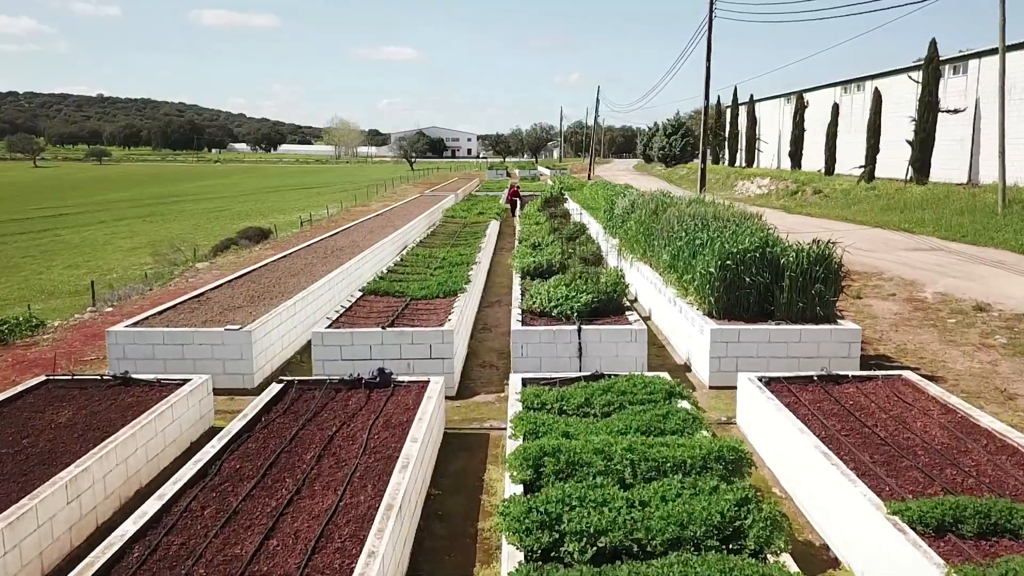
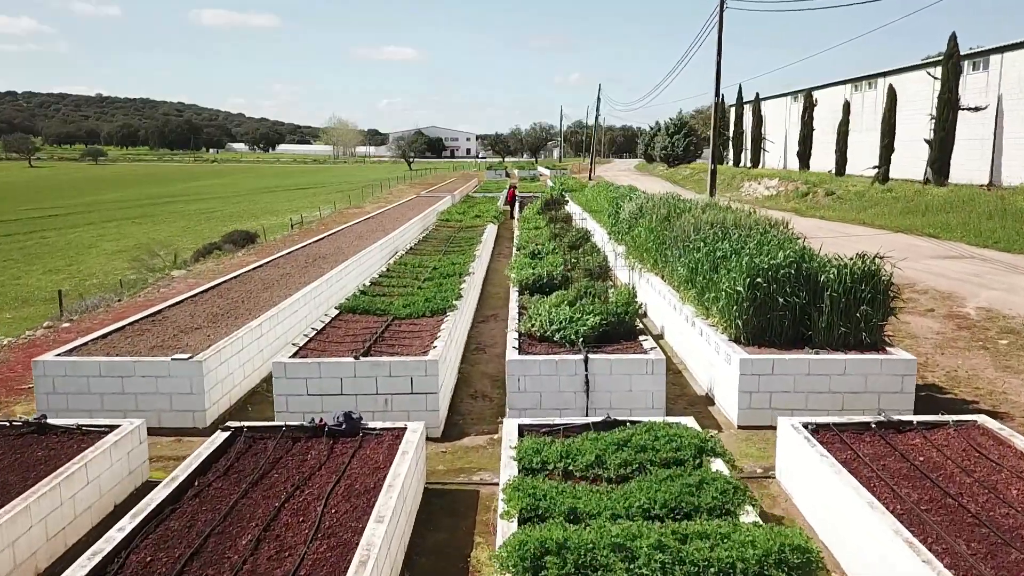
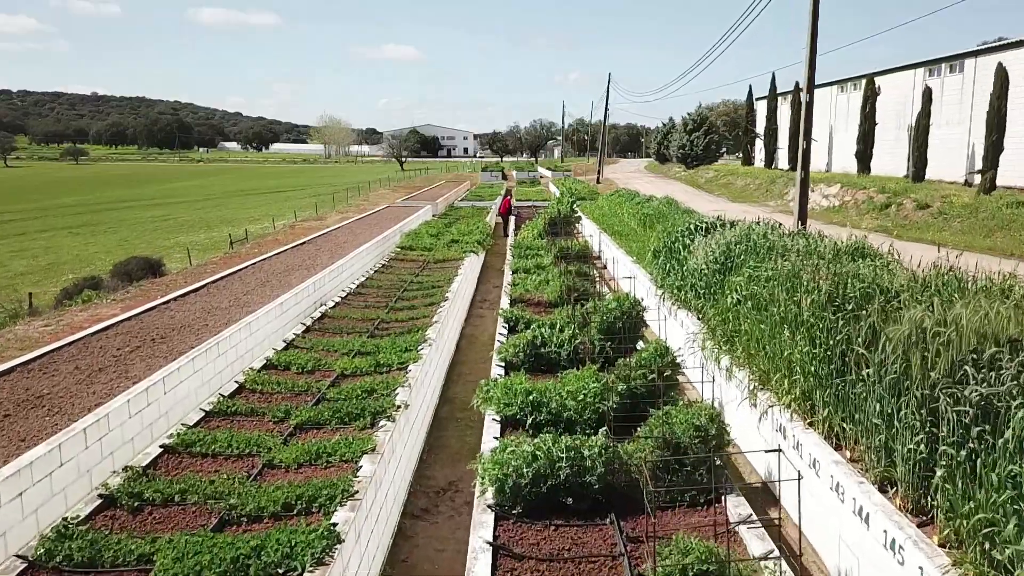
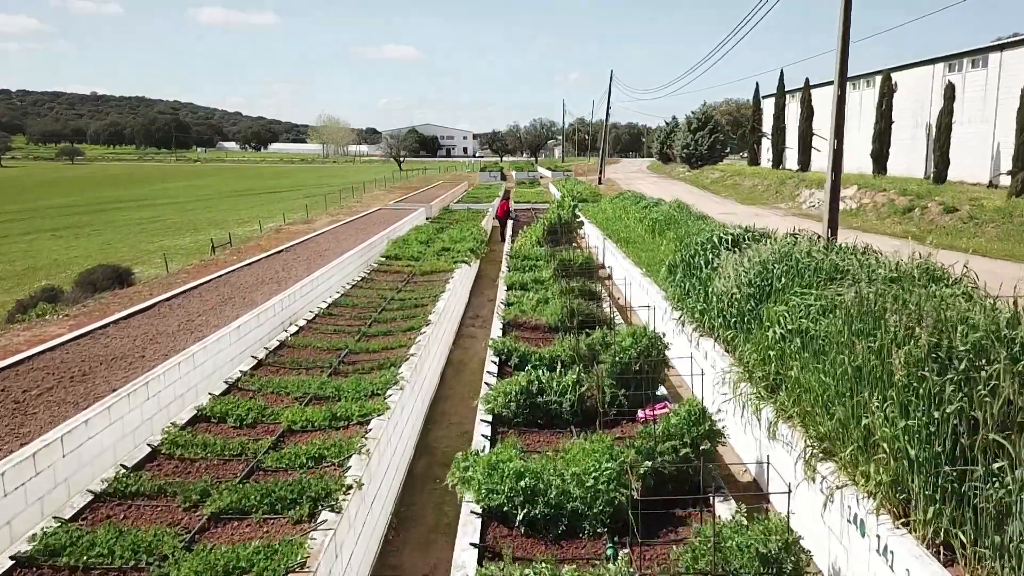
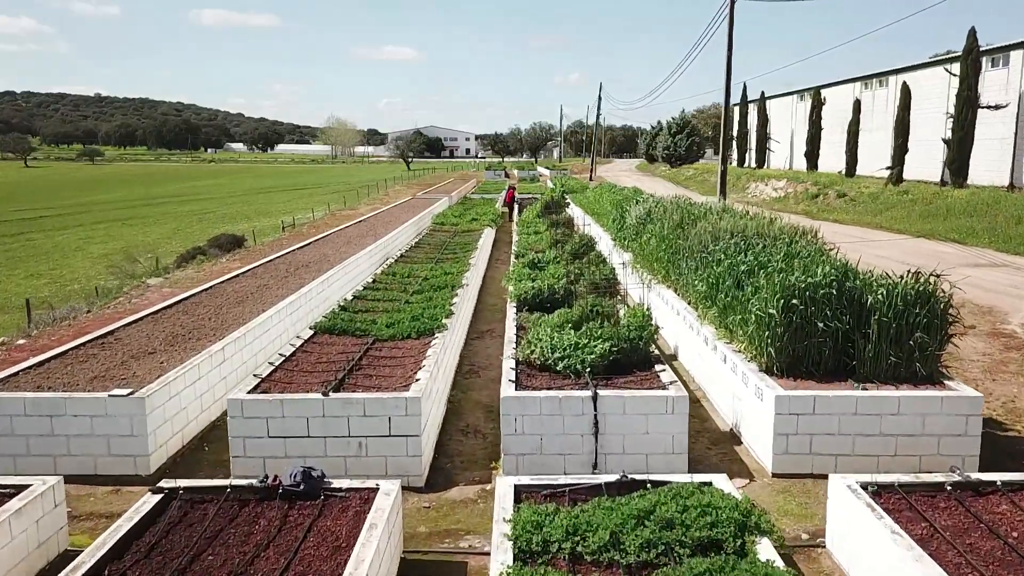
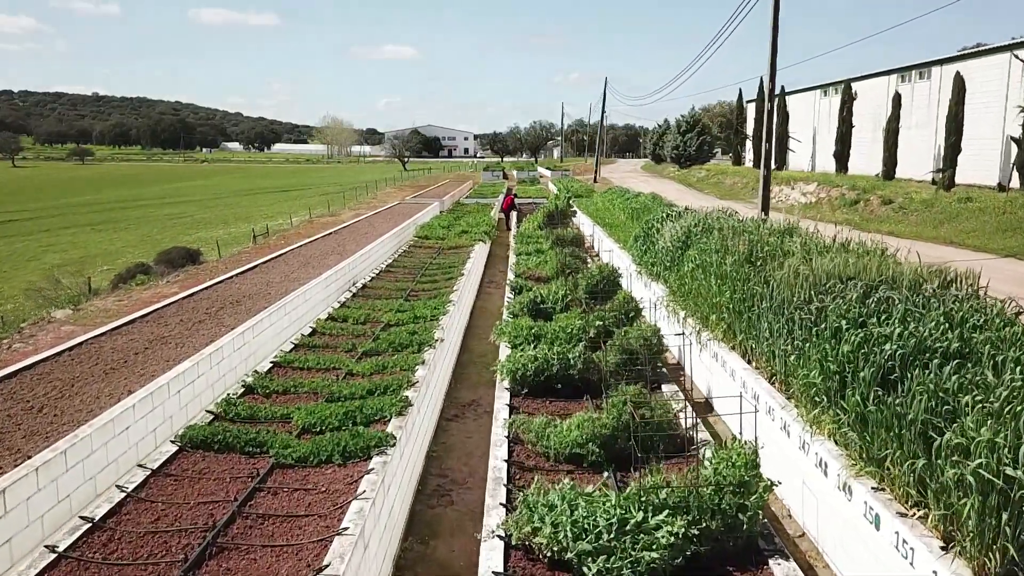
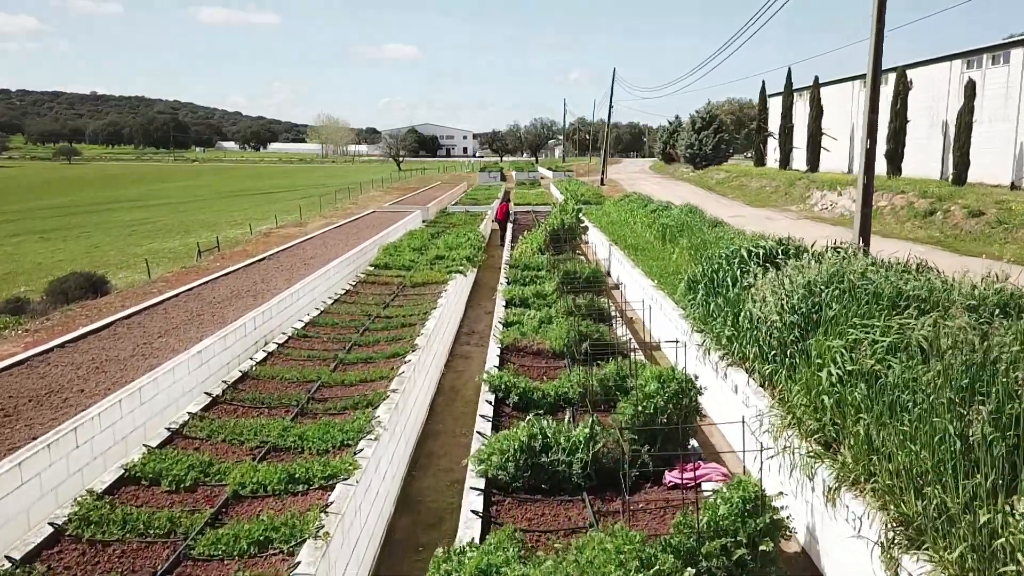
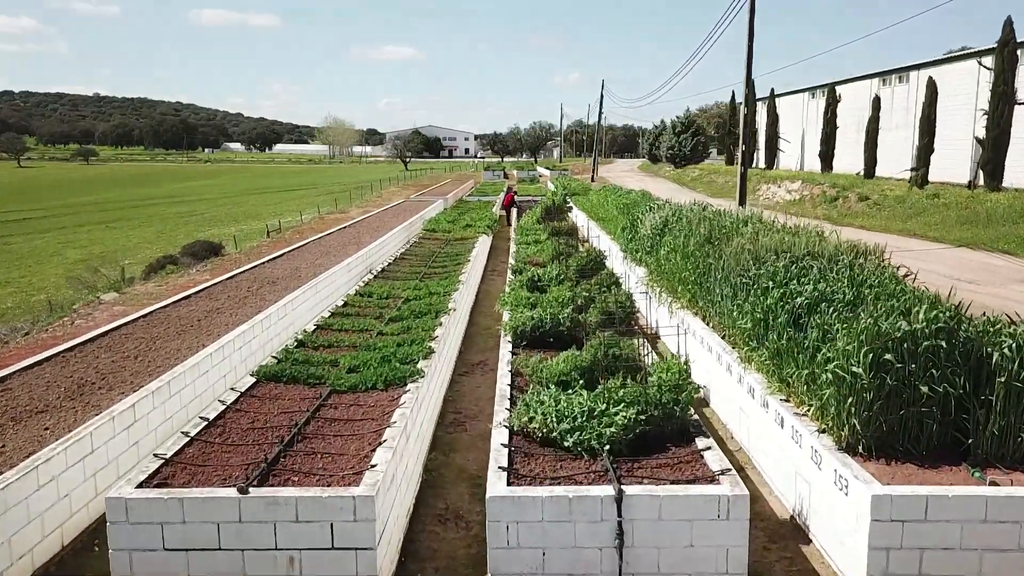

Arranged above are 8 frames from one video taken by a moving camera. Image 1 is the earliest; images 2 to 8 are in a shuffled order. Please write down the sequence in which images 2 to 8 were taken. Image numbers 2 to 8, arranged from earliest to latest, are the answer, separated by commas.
2, 5, 8, 6, 3, 4, 7
